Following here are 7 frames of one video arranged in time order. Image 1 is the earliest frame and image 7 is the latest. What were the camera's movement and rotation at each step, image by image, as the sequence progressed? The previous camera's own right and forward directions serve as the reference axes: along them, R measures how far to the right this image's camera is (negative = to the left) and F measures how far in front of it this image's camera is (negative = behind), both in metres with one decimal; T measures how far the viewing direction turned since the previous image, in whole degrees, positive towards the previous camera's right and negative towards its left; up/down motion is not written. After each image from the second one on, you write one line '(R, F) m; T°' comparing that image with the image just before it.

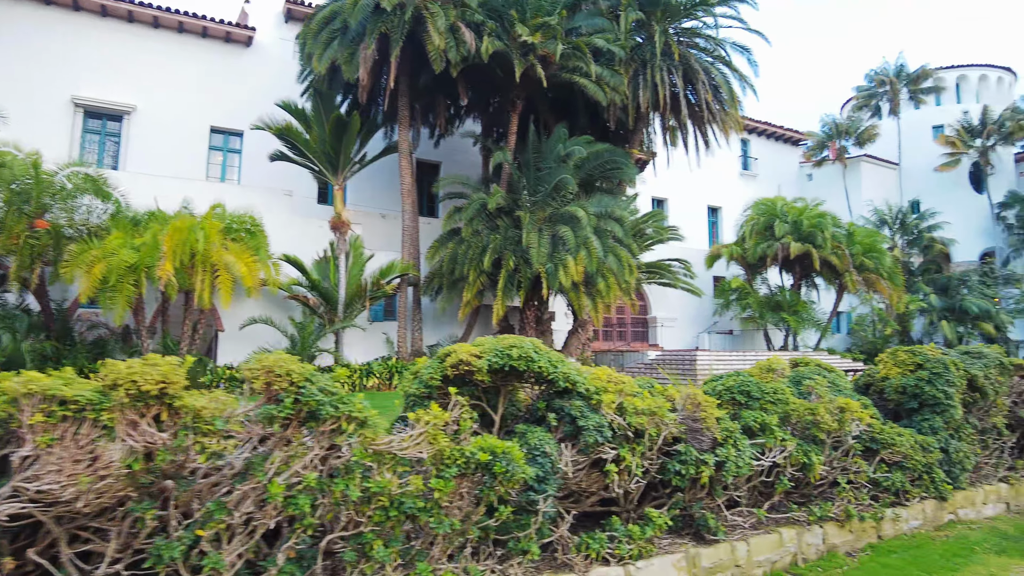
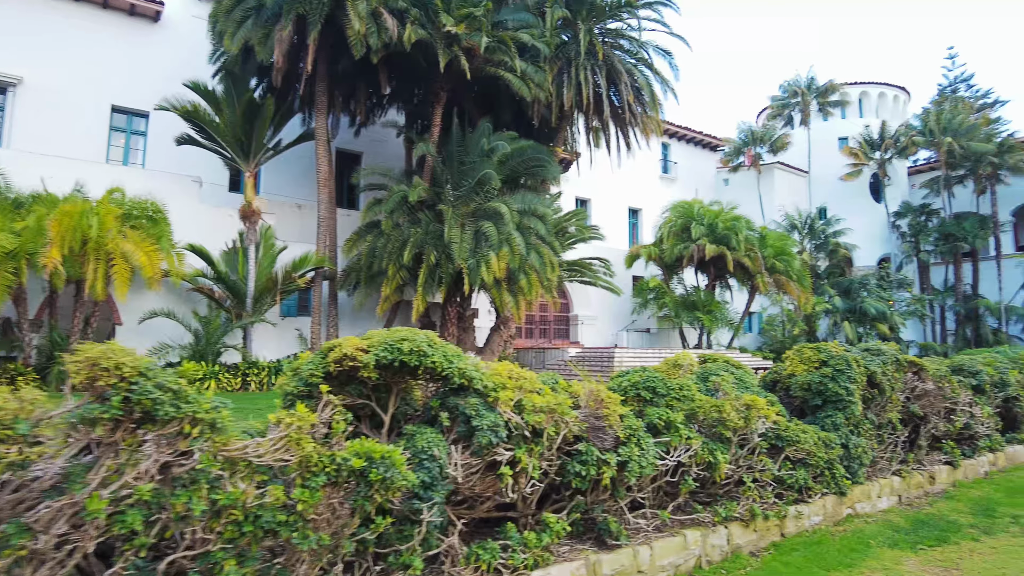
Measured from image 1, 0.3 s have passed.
(+0.2, +0.3) m; +6°
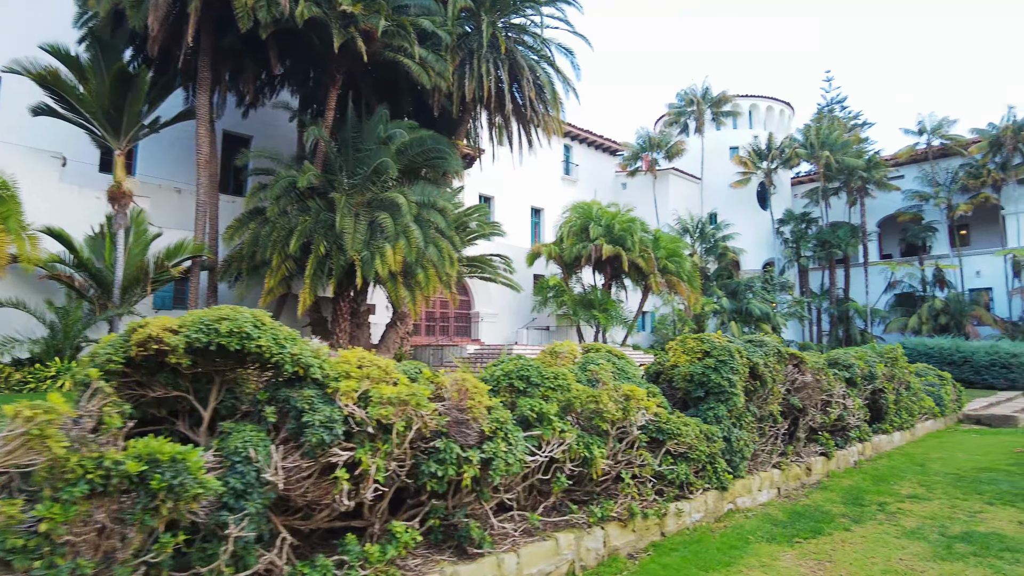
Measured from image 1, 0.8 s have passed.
(+0.2, +0.4) m; +8°
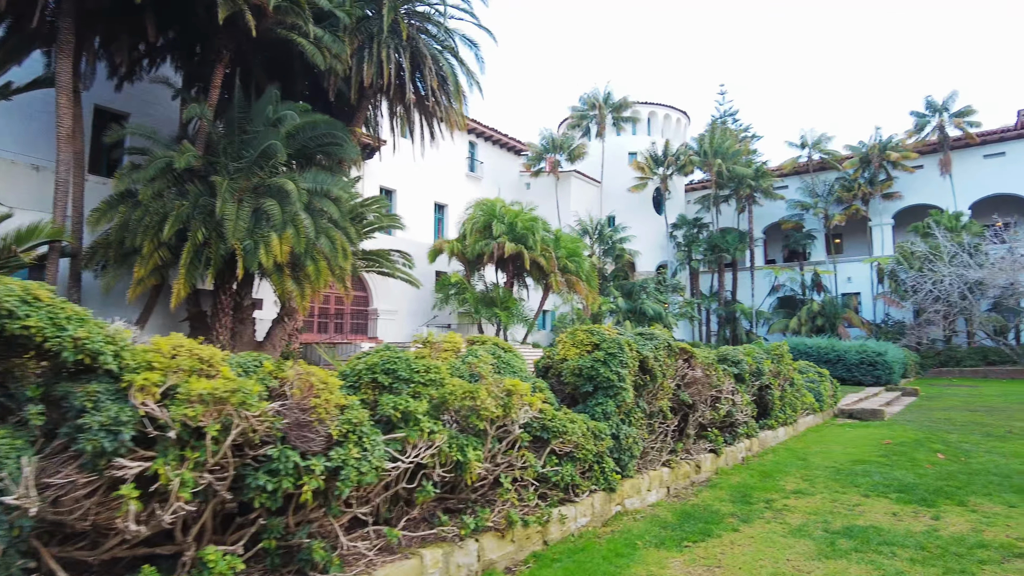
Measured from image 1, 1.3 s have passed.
(+0.2, +0.4) m; +8°
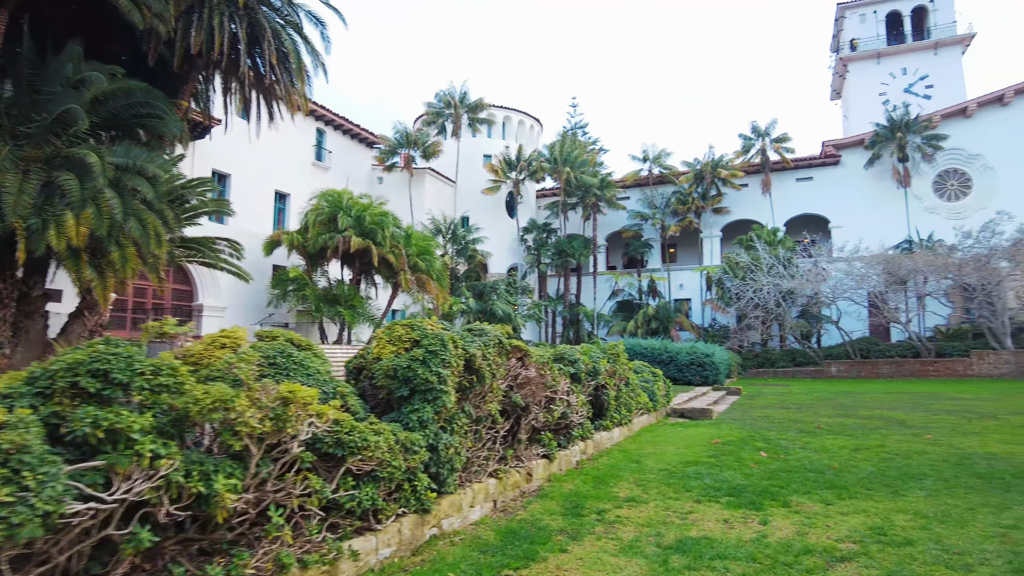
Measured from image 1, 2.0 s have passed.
(+0.3, +0.6) m; +13°
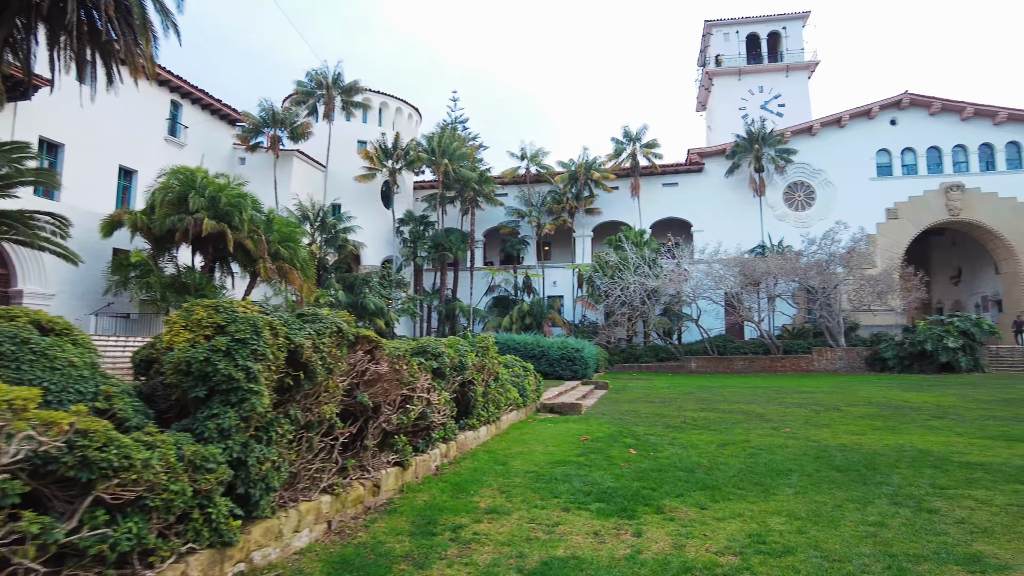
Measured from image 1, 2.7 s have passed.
(+0.2, +0.6) m; +11°
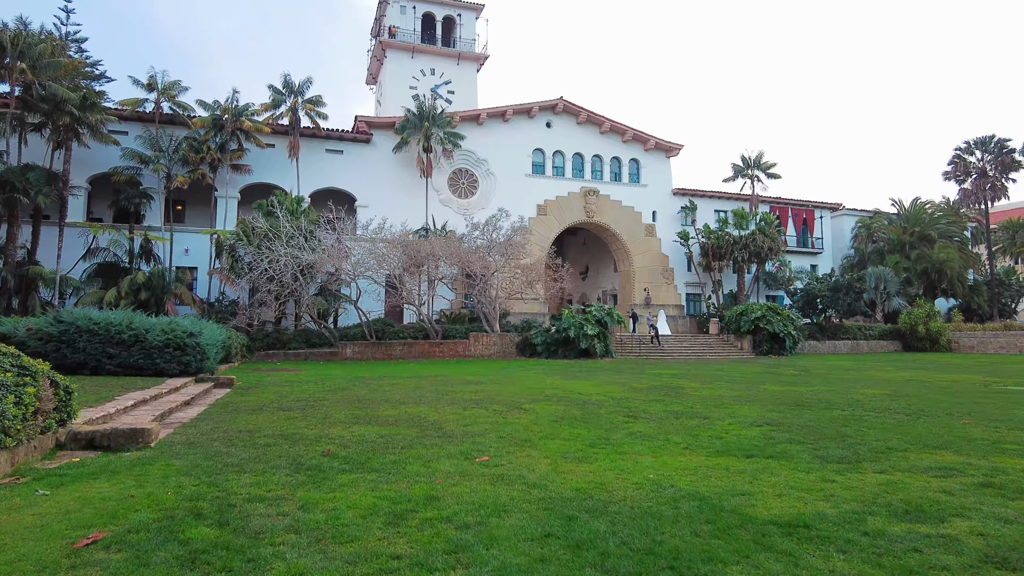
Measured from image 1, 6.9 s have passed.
(+1.0, +3.6) m; +29°
